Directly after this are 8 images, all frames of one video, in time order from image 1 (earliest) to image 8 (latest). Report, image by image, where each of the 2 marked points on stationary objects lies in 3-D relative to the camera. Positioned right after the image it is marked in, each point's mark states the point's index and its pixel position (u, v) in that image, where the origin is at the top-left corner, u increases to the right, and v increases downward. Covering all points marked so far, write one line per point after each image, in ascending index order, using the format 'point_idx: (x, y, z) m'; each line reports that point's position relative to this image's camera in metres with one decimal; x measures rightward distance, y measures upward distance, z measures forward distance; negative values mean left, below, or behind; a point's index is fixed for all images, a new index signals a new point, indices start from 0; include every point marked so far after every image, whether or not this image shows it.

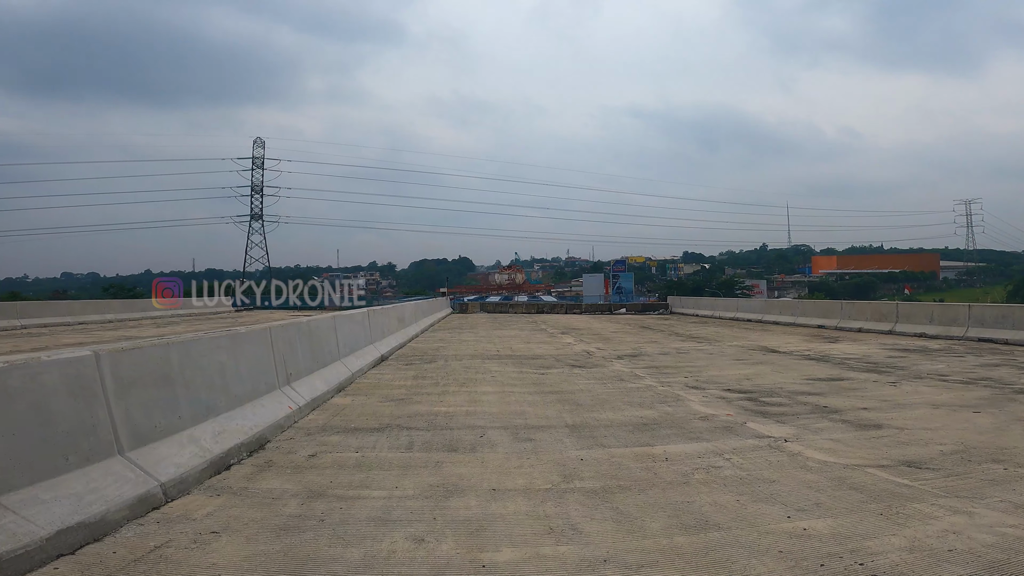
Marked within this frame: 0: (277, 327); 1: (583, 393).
0: (-3.0, -0.5, +8.3) m
1: (+1.2, -1.7, +10.8) m
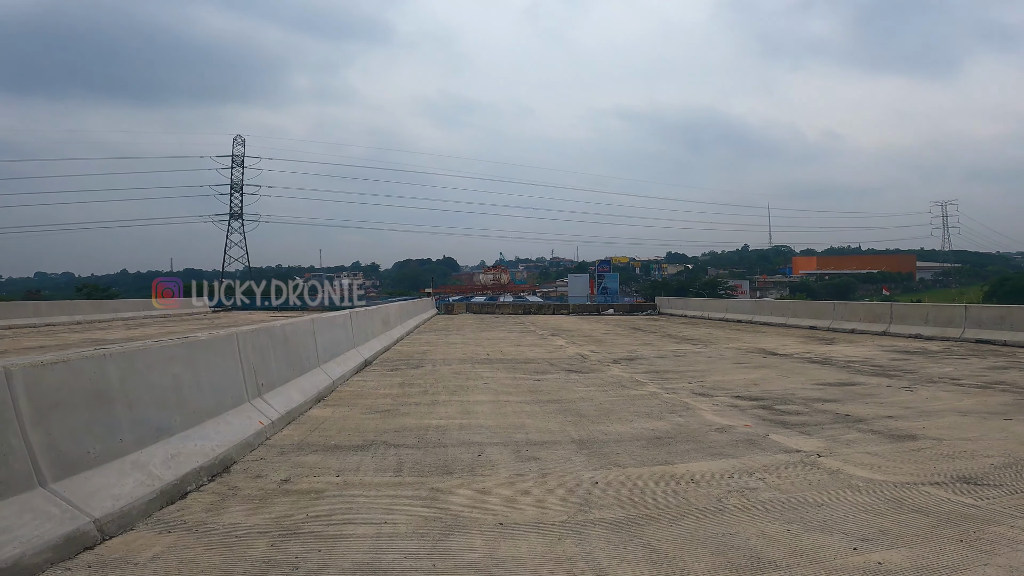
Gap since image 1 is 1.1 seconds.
0: (-3.0, -0.5, +7.4) m
1: (+1.1, -1.7, +10.0) m
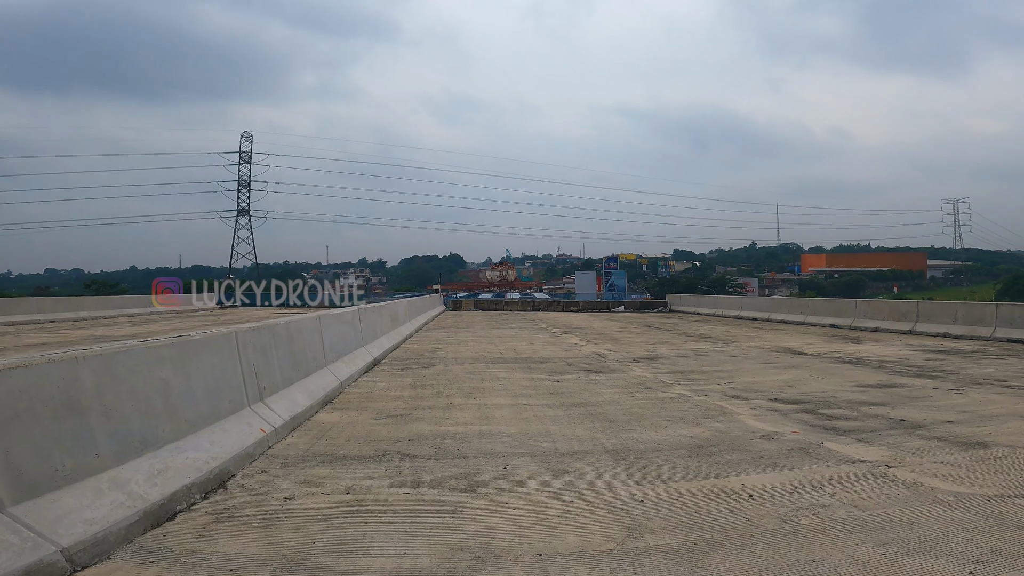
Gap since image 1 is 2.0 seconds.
0: (-2.7, -0.4, +6.7) m
1: (+1.4, -1.6, +9.3) m
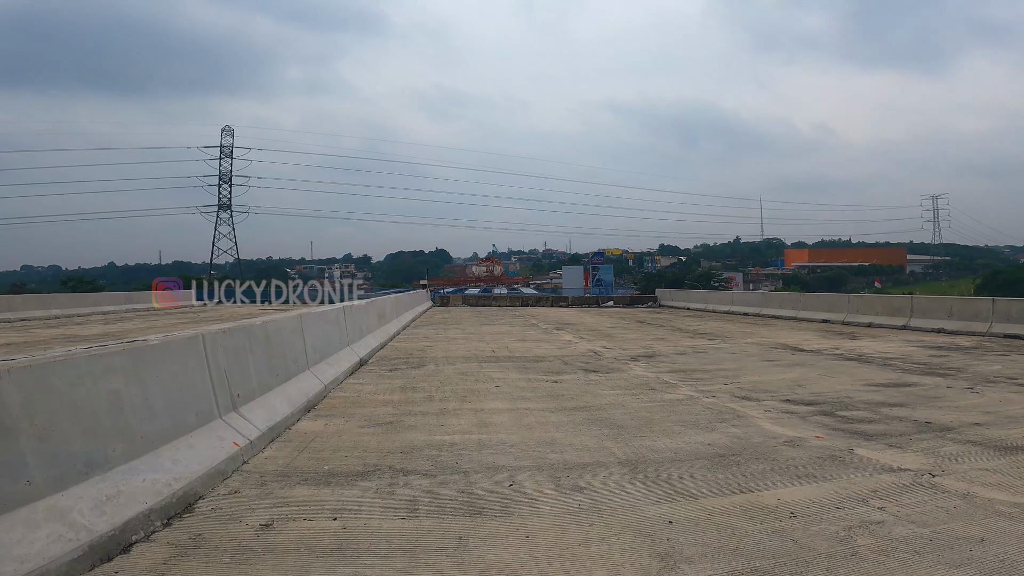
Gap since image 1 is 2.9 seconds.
0: (-2.6, -0.4, +6.0) m
1: (+1.4, -1.6, +8.7) m
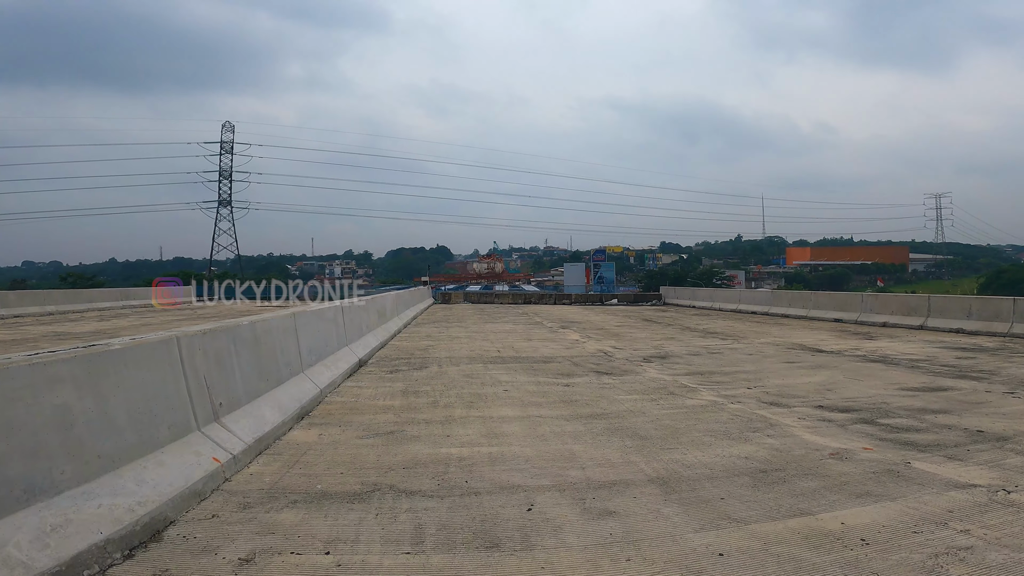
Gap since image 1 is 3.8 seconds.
0: (-2.5, -0.4, +5.3) m
1: (+1.5, -1.5, +8.0) m
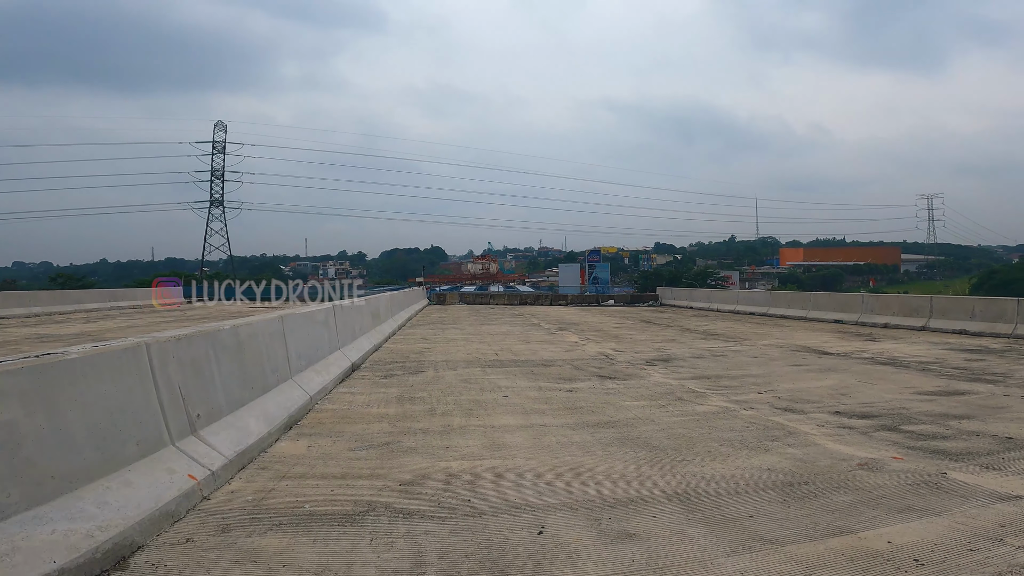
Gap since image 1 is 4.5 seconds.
0: (-2.5, -0.4, +4.9) m
1: (+1.5, -1.5, +7.5) m
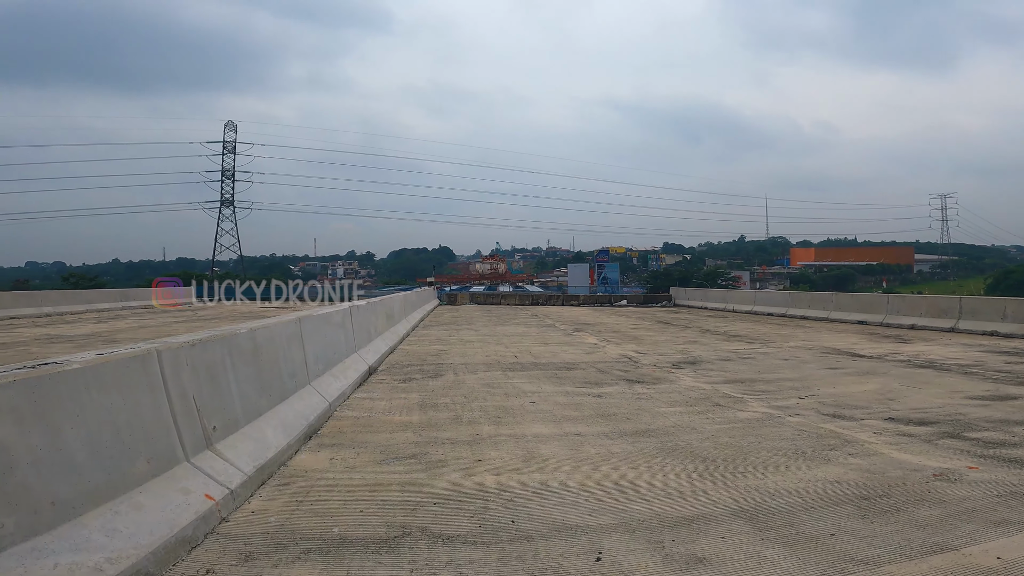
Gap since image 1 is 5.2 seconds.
0: (-2.1, -0.4, +4.4) m
1: (+1.9, -1.5, +7.1) m
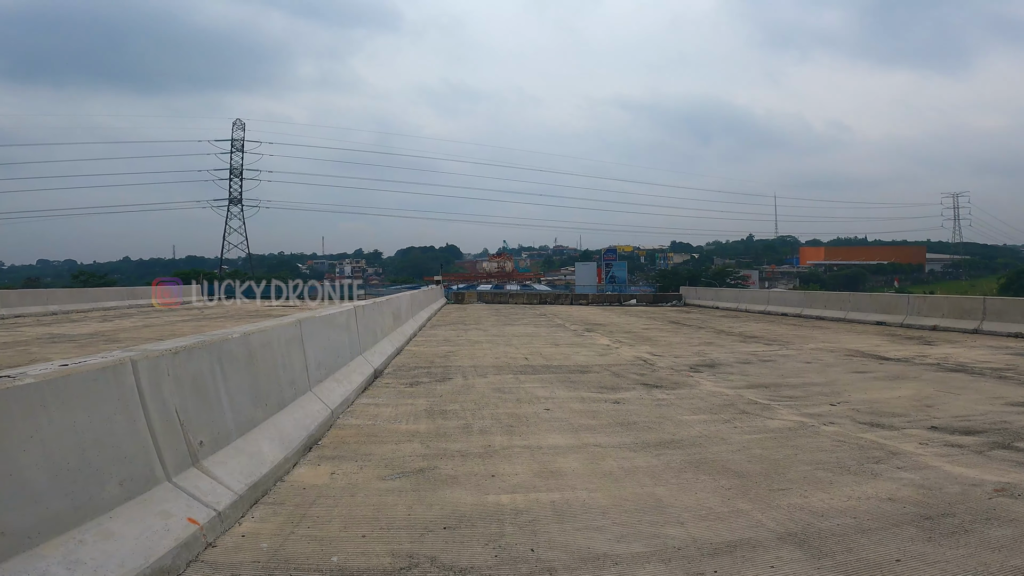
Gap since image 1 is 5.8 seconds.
0: (-2.0, -0.4, +4.0) m
1: (+2.0, -1.5, +6.6) m
